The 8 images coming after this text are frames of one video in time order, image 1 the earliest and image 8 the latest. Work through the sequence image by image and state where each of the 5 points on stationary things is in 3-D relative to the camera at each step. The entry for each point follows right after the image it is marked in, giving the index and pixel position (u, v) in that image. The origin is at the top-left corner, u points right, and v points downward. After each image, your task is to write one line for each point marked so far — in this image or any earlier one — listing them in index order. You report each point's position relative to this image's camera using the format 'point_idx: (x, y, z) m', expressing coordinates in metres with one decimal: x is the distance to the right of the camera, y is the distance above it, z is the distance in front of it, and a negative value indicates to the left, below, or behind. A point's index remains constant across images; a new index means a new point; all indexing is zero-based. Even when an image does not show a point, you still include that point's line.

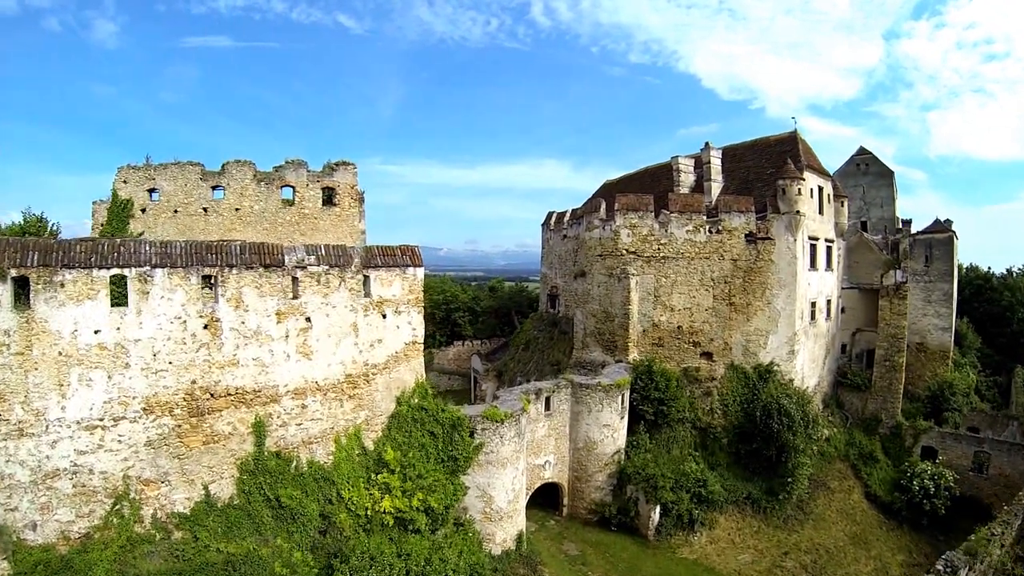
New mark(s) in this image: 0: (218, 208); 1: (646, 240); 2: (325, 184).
0: (-7.9, +2.2, +14.9) m
1: (+4.1, +1.5, +15.6) m
2: (-5.2, +2.9, +14.8) m
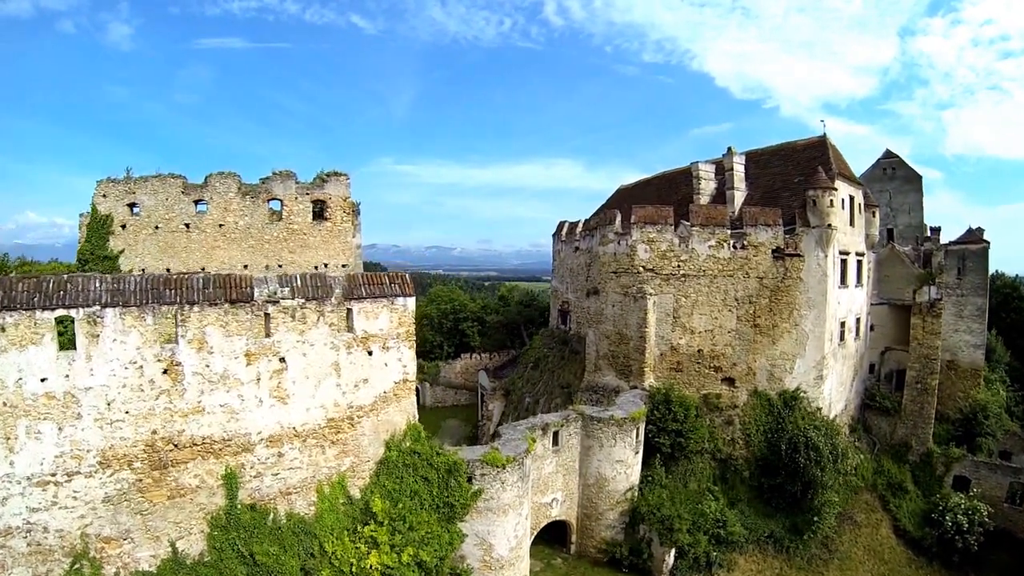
0: (-7.8, +1.6, +13.9) m
1: (+4.2, +0.9, +14.4) m
2: (-5.1, +2.3, +13.8) m
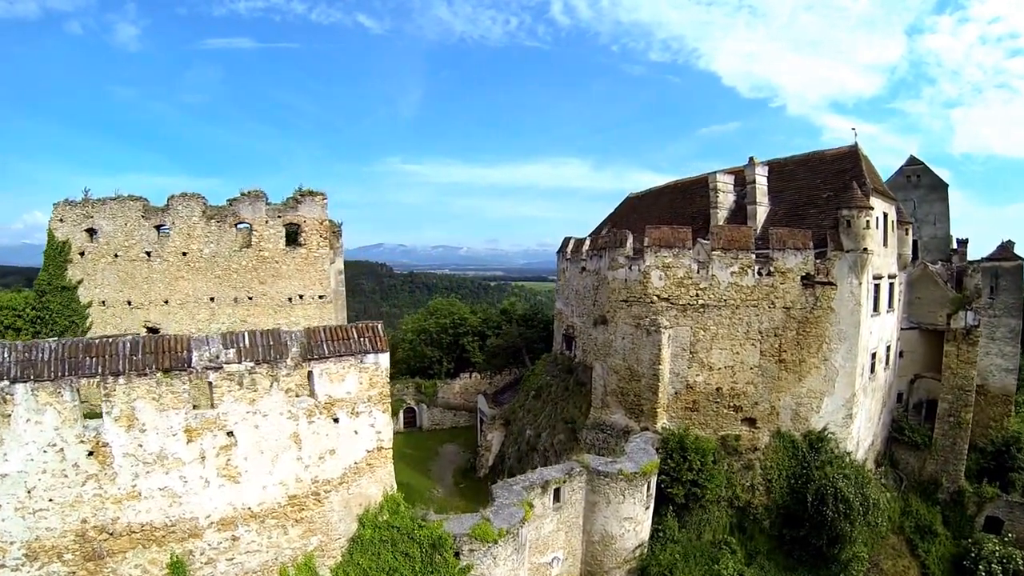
0: (-7.9, +0.8, +12.5) m
1: (+4.1, +0.1, +12.9) m
2: (-5.2, +1.5, +12.4) m
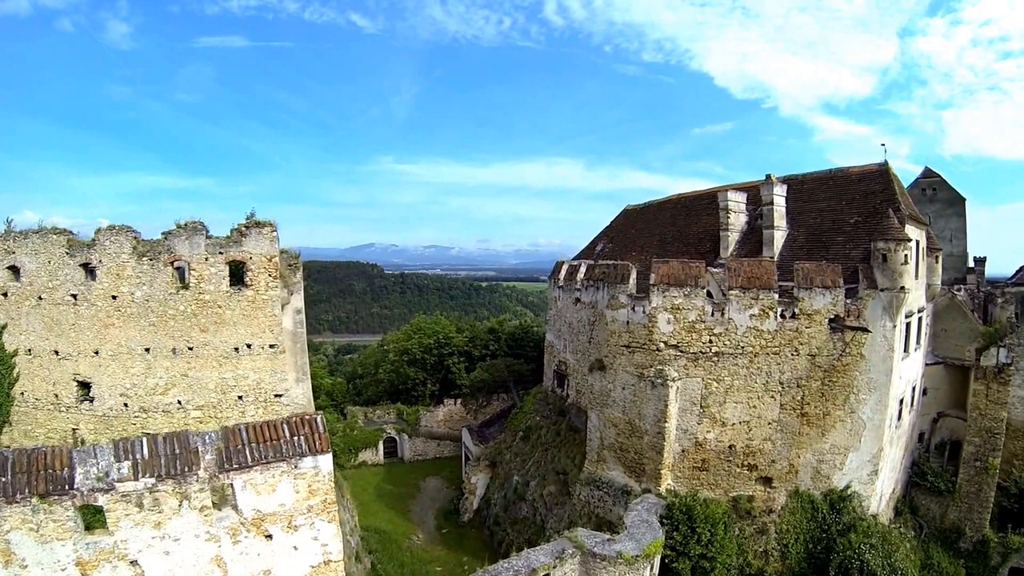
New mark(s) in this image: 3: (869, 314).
0: (-8.3, -0.2, +10.8) m
1: (+3.8, -0.9, +11.3) m
2: (-5.5, +0.6, +10.6) m
3: (+7.6, -0.6, +11.7) m
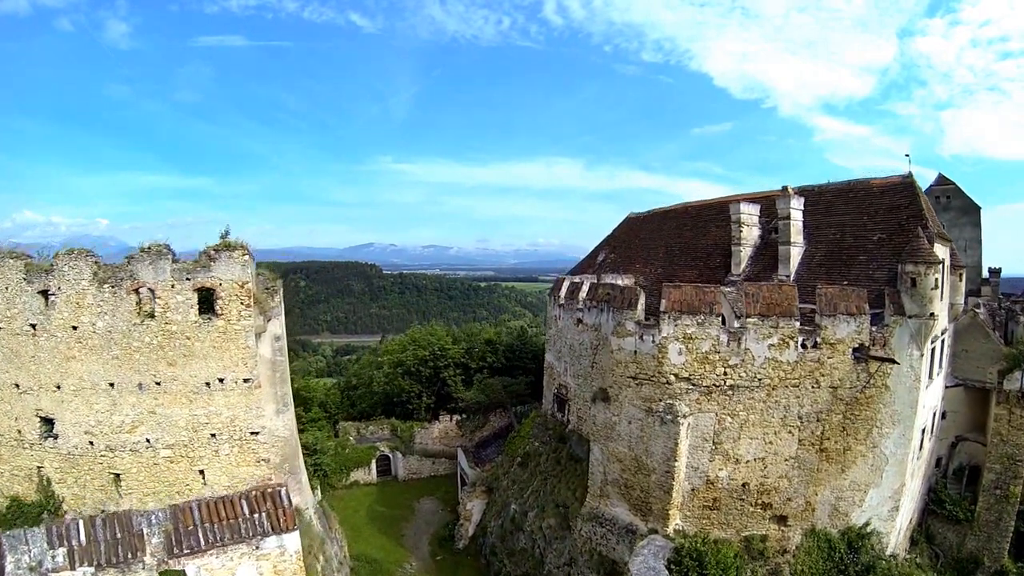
0: (-8.3, -0.7, +9.9) m
1: (+3.7, -1.4, +10.4) m
2: (-5.6, +0.1, +9.8) m
3: (+7.5, -1.1, +10.9) m
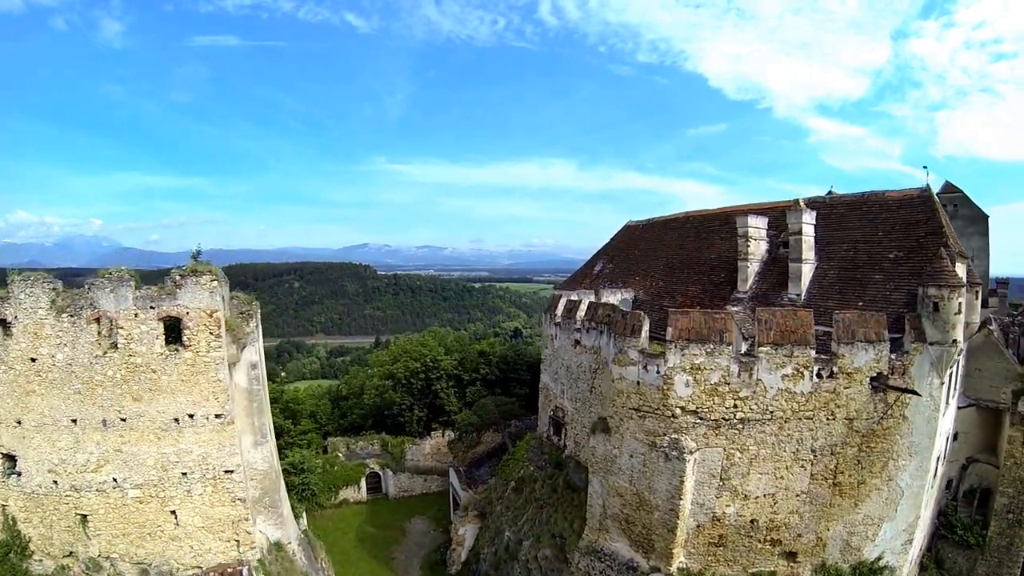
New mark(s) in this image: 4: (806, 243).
0: (-8.4, -1.2, +9.1) m
1: (+3.6, -1.9, +9.7) m
2: (-5.7, -0.4, +9.0) m
3: (+7.4, -1.5, +10.2) m
4: (+6.3, +0.9, +11.9) m
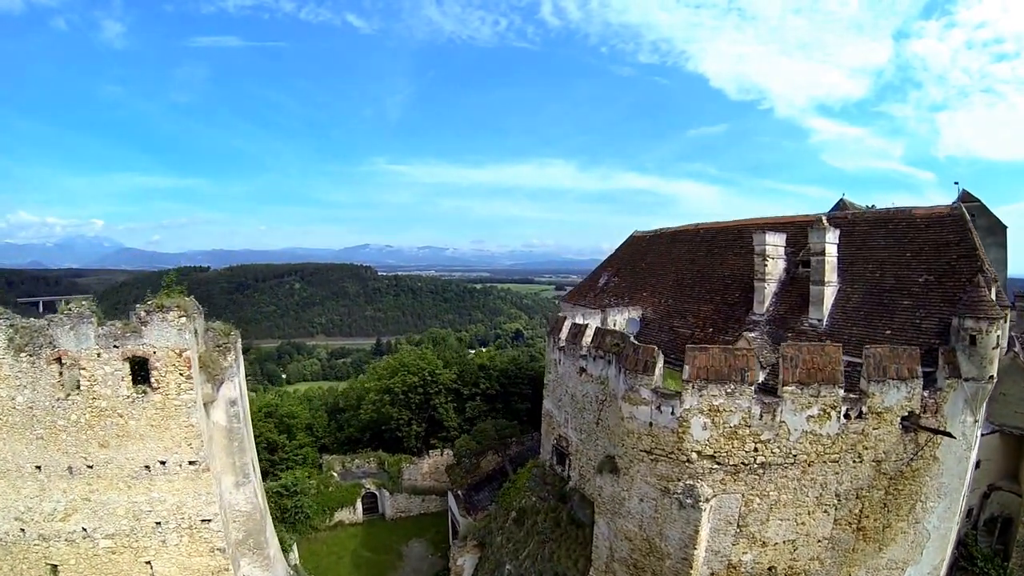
0: (-8.4, -1.7, +8.4) m
1: (+3.6, -2.4, +9.0) m
2: (-5.7, -1.0, +8.3) m
3: (+7.4, -2.1, +9.5) m
4: (+6.3, +0.4, +11.1) m
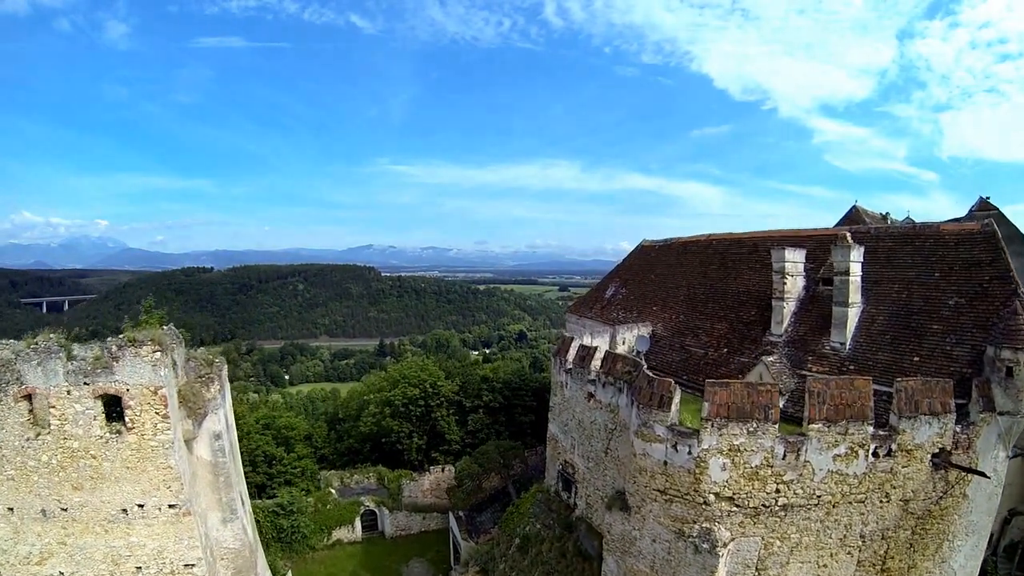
0: (-8.4, -2.2, +7.8) m
1: (+3.7, -2.9, +8.4) m
2: (-5.6, -1.4, +7.7) m
3: (+7.5, -2.6, +8.9) m
4: (+6.4, -0.1, +10.5) m
